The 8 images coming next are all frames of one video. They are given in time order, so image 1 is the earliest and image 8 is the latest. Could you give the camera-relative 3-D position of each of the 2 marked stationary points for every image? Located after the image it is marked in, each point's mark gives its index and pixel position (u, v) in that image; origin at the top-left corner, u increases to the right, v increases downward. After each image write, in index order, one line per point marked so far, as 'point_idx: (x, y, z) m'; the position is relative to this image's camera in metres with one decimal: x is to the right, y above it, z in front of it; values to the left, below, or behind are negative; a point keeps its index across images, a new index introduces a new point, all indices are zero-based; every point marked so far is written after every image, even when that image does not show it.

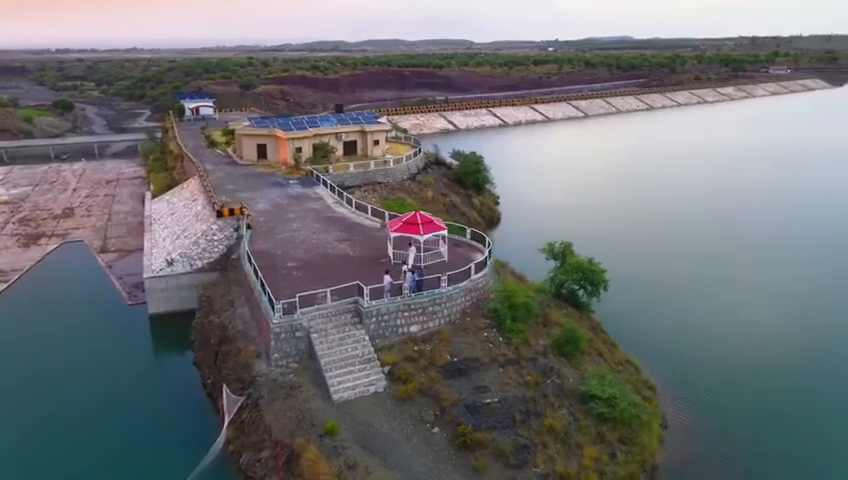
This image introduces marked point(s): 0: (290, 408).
0: (-3.1, -3.9, +14.1) m
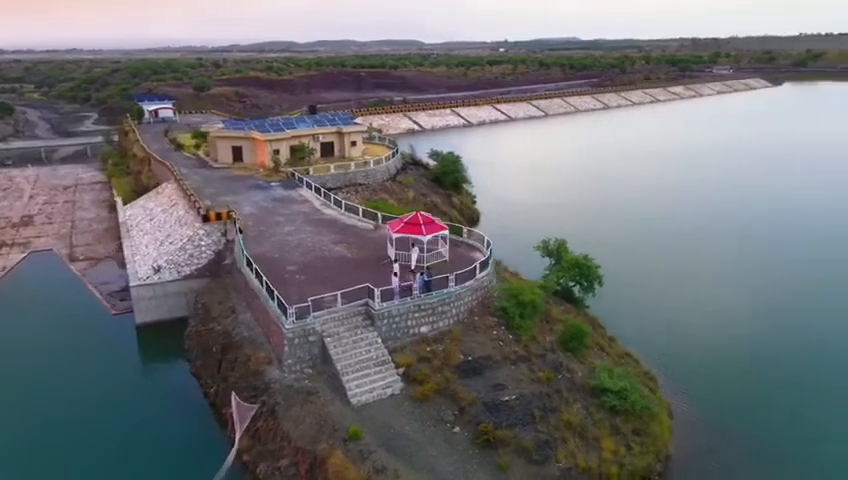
0: (-2.6, -4.0, +13.9) m
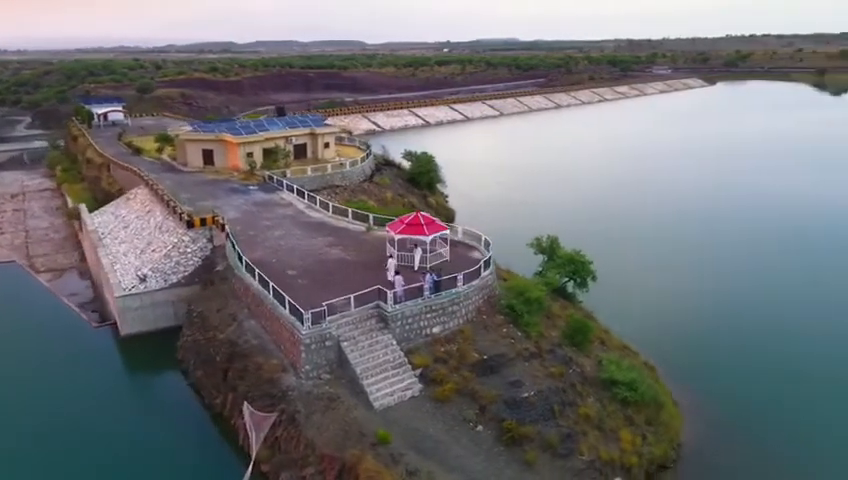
0: (-2.1, -4.1, +13.6) m
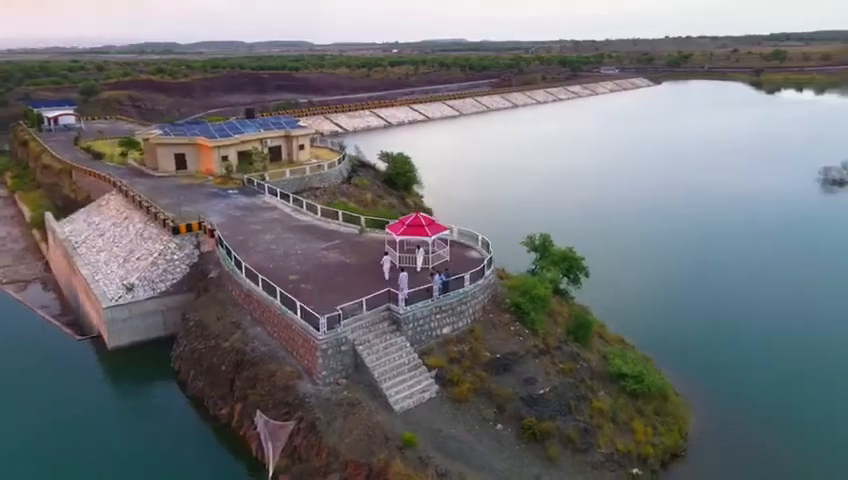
0: (-1.6, -4.1, +13.4) m
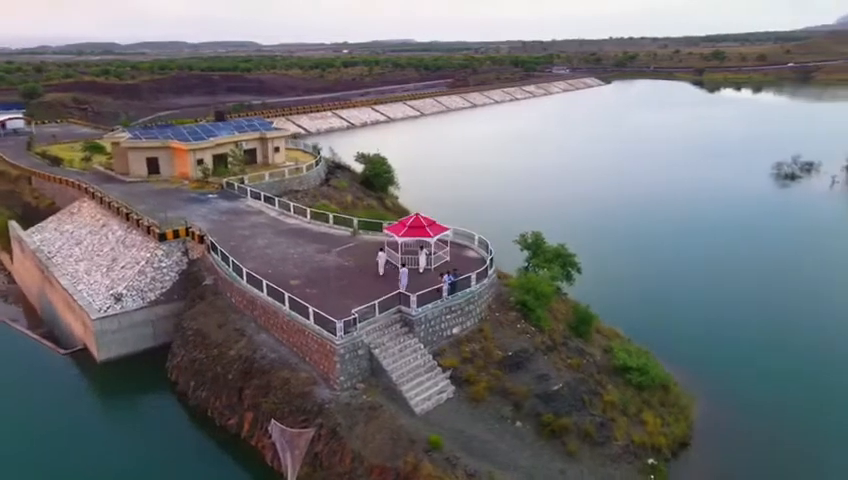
0: (-1.0, -4.2, +13.3) m
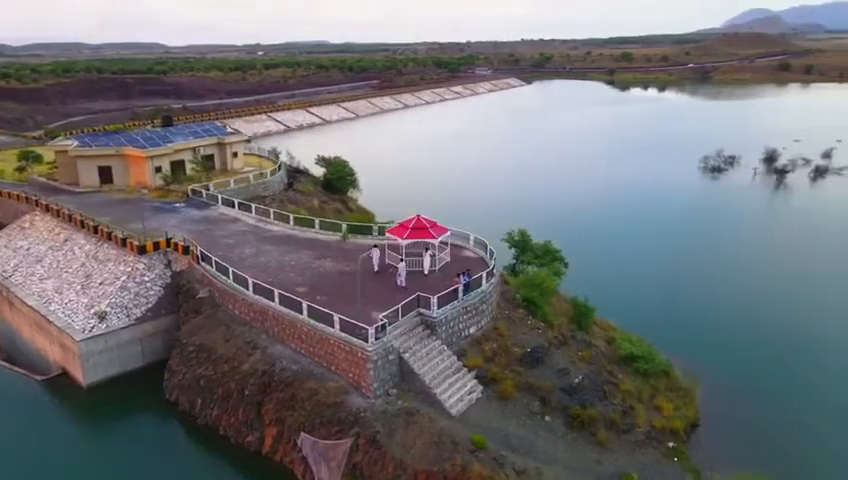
0: (-0.1, -4.2, +13.2) m
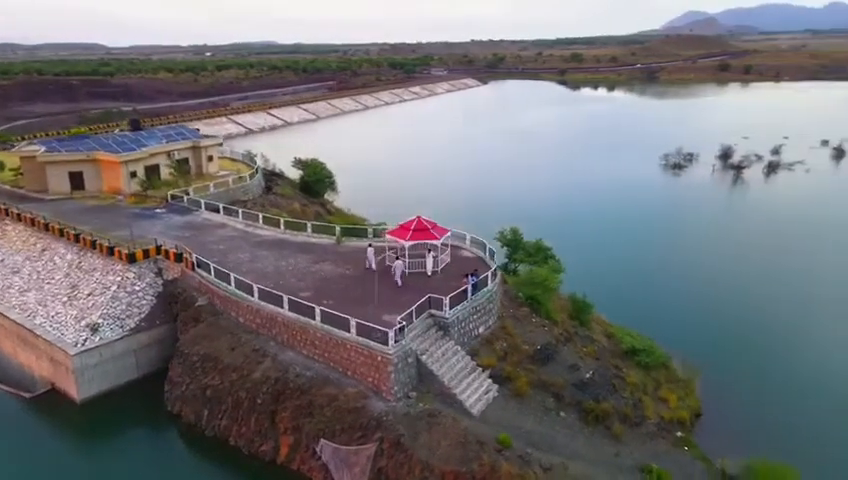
0: (+0.4, -4.3, +13.1) m
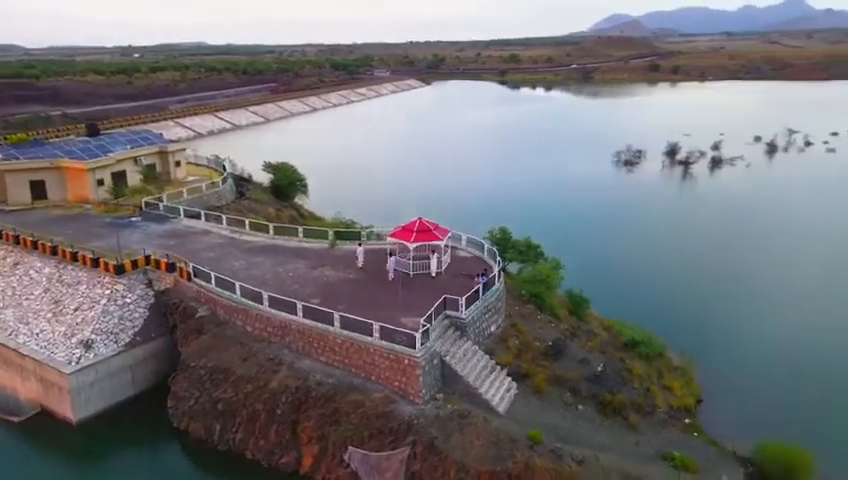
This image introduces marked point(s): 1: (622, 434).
0: (+1.1, -4.3, +13.2) m
1: (+4.8, -4.7, +14.6) m
